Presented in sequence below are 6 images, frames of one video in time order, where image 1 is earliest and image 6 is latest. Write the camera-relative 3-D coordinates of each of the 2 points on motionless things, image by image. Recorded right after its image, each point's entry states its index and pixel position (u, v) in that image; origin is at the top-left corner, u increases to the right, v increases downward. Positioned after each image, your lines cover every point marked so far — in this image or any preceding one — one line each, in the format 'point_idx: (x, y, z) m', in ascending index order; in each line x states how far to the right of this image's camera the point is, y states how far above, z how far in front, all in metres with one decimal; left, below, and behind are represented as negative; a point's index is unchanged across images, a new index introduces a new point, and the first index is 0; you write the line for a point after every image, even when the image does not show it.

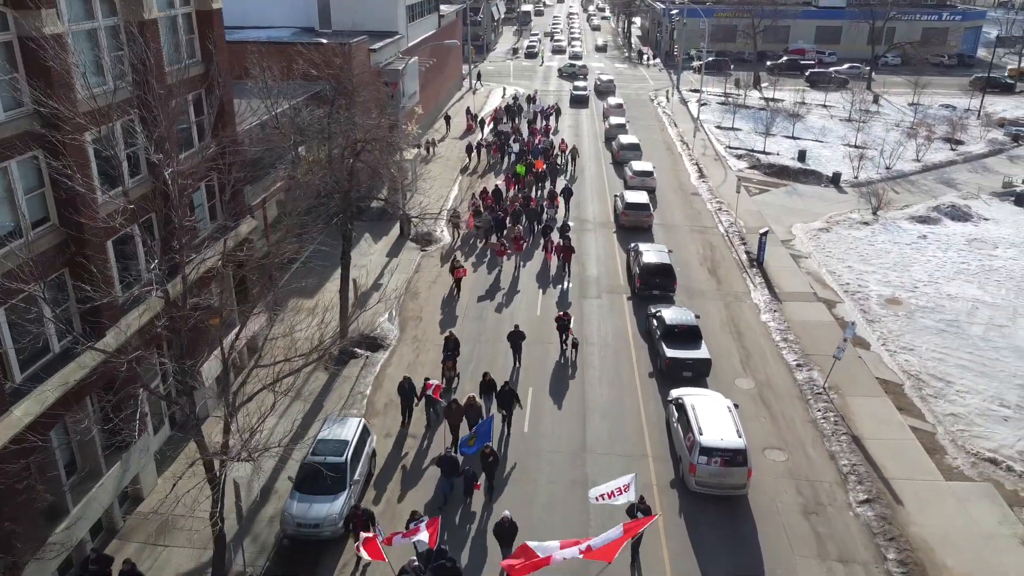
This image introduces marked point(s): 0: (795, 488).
0: (+6.4, -4.5, +17.0) m
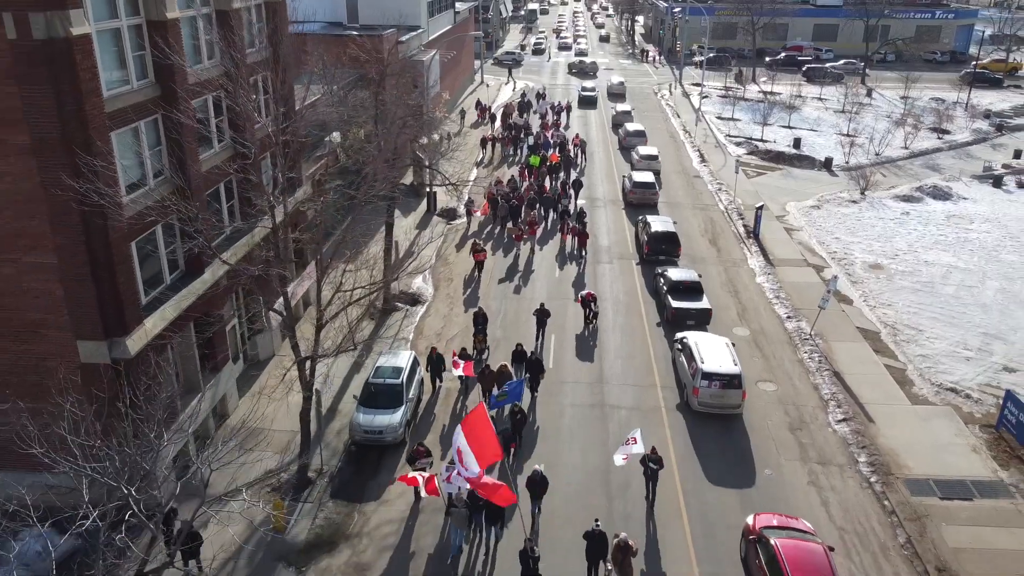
0: (+7.2, -3.2, +19.8) m
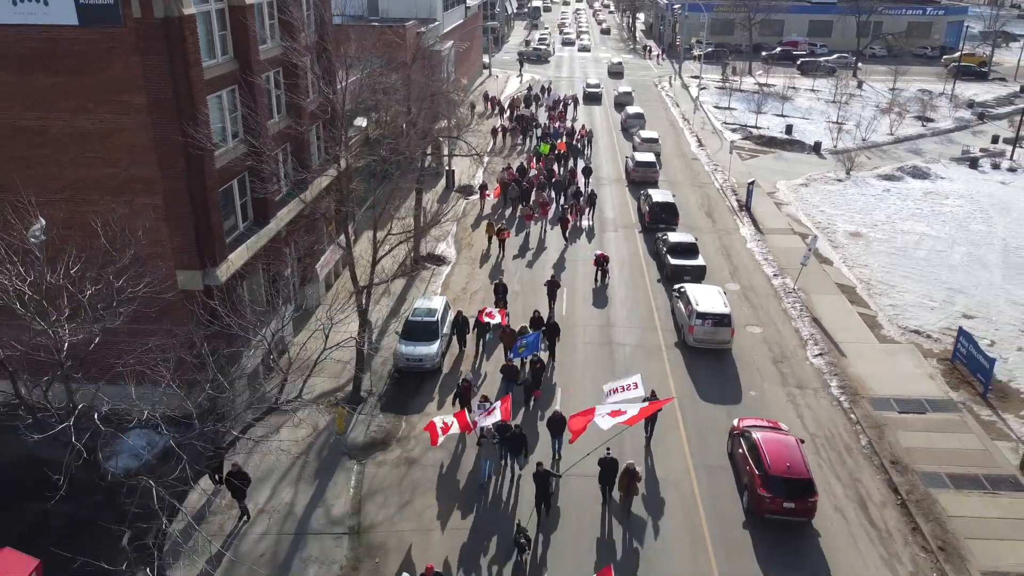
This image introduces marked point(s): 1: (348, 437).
0: (+7.8, -1.8, +22.8) m
1: (-4.0, -3.7, +18.5) m
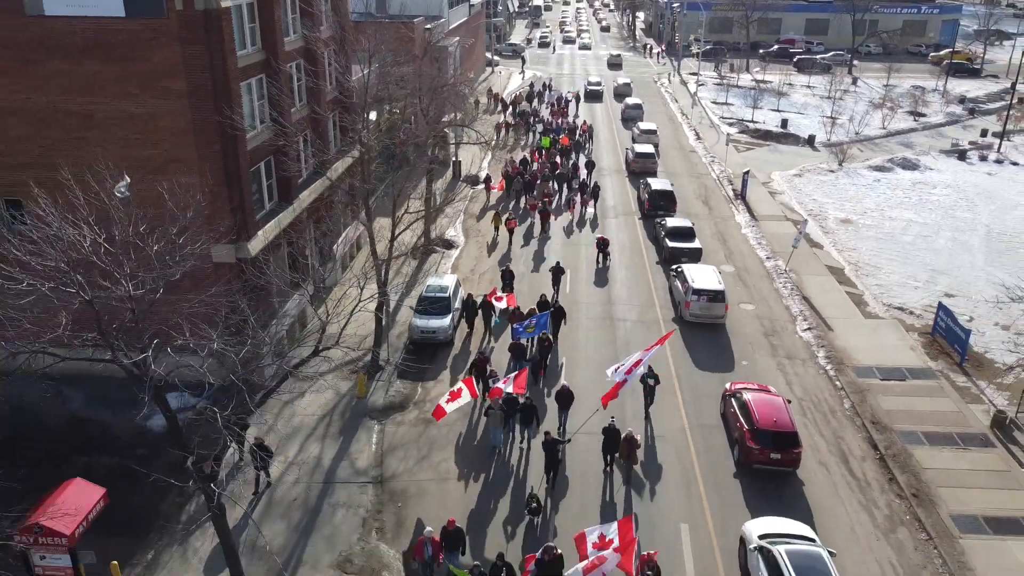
0: (+8.0, -1.1, +24.2) m
1: (-3.8, -3.0, +19.9) m
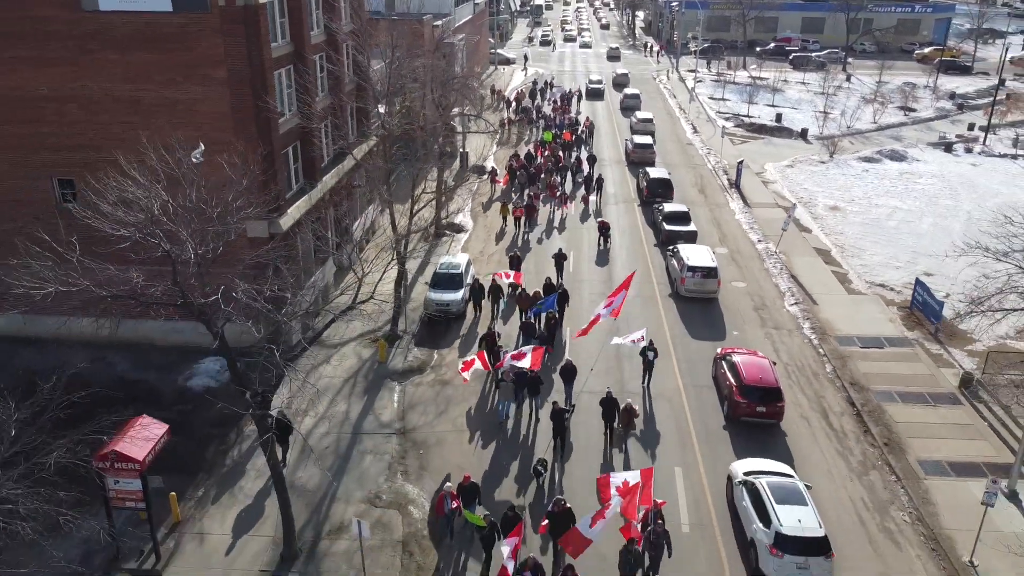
0: (+8.3, -0.4, +25.9) m
1: (-3.5, -2.2, +21.6) m
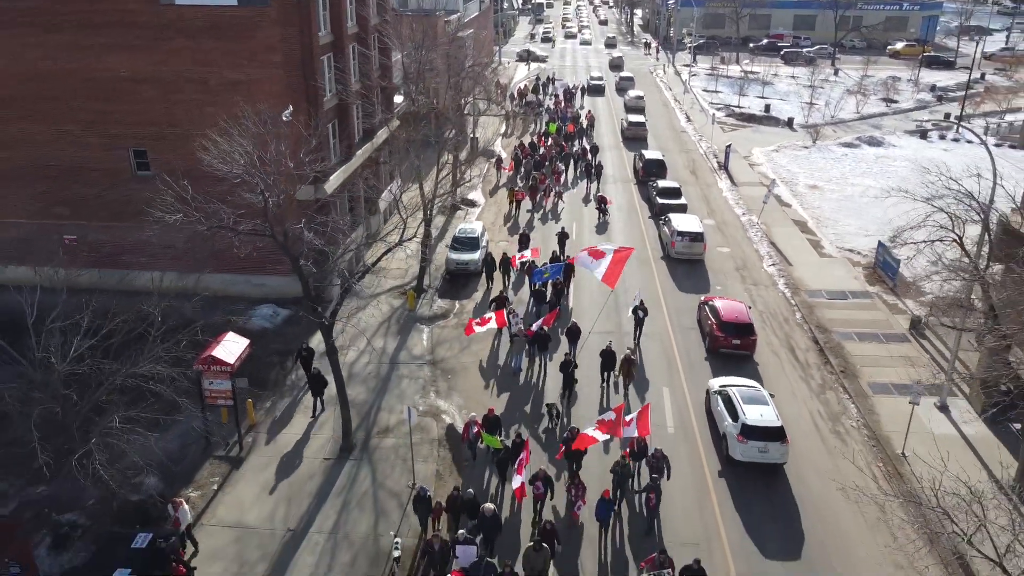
0: (+8.7, +1.1, +29.3) m
1: (-3.2, -0.8, +25.0) m
